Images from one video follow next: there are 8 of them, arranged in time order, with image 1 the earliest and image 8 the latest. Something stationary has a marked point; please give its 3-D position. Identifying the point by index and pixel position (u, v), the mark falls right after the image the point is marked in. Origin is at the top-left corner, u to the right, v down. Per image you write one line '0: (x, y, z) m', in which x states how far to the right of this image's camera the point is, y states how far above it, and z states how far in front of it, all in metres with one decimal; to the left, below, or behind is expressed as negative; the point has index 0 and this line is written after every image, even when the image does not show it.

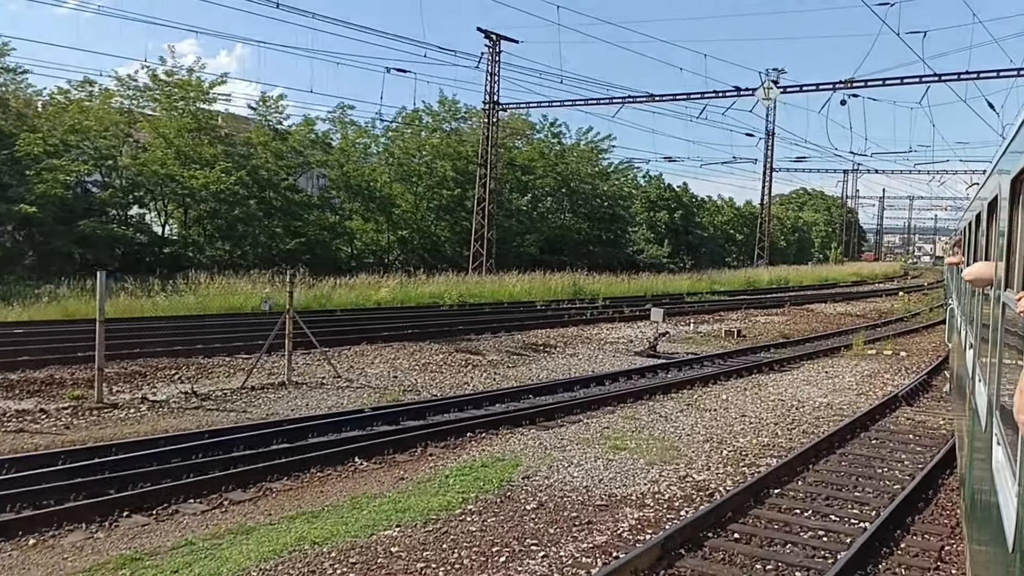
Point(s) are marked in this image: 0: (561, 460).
0: (+0.4, -1.5, +9.0) m
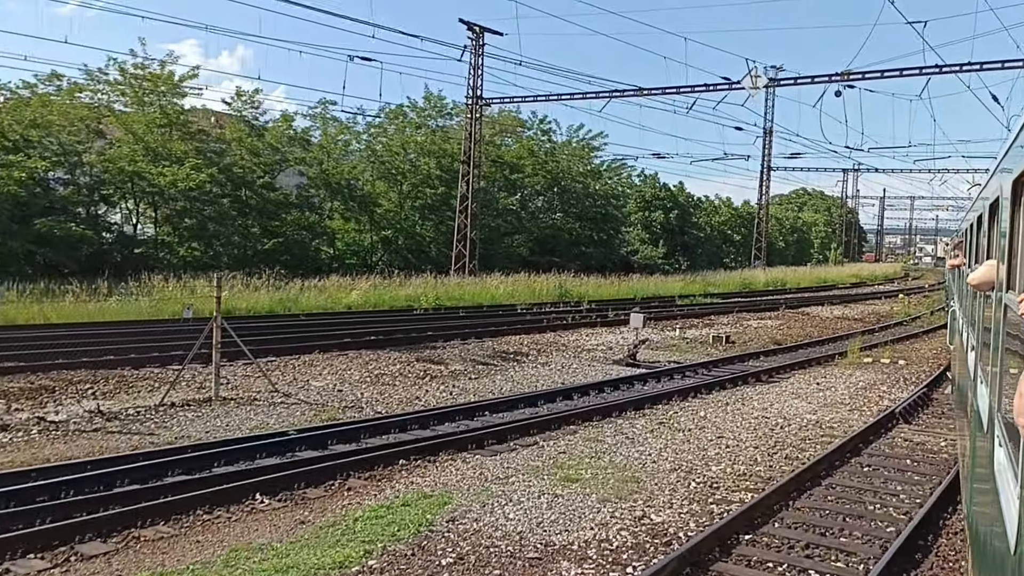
0: (-0.1, -1.6, +7.7) m
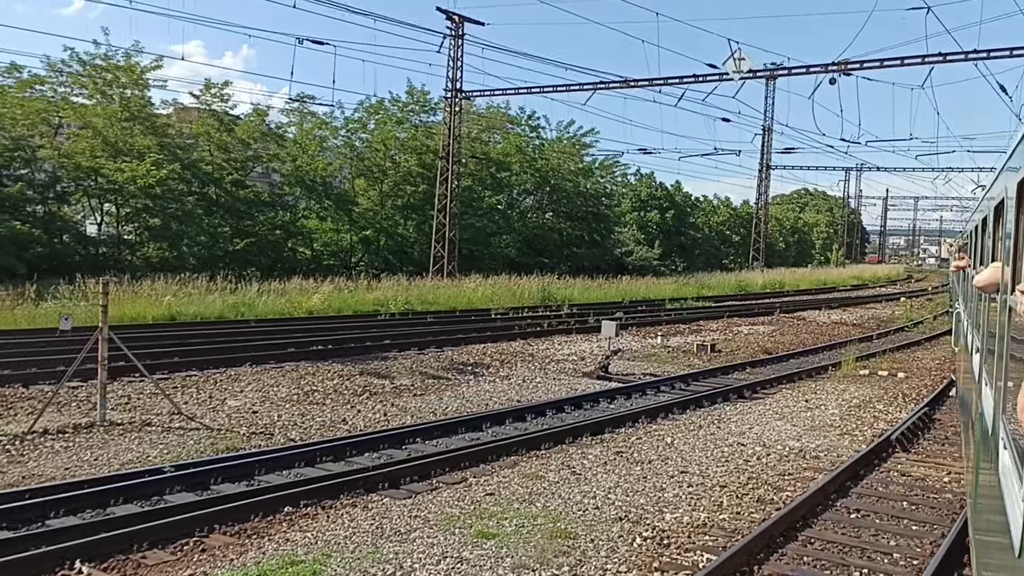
0: (-0.8, -1.7, +6.2) m
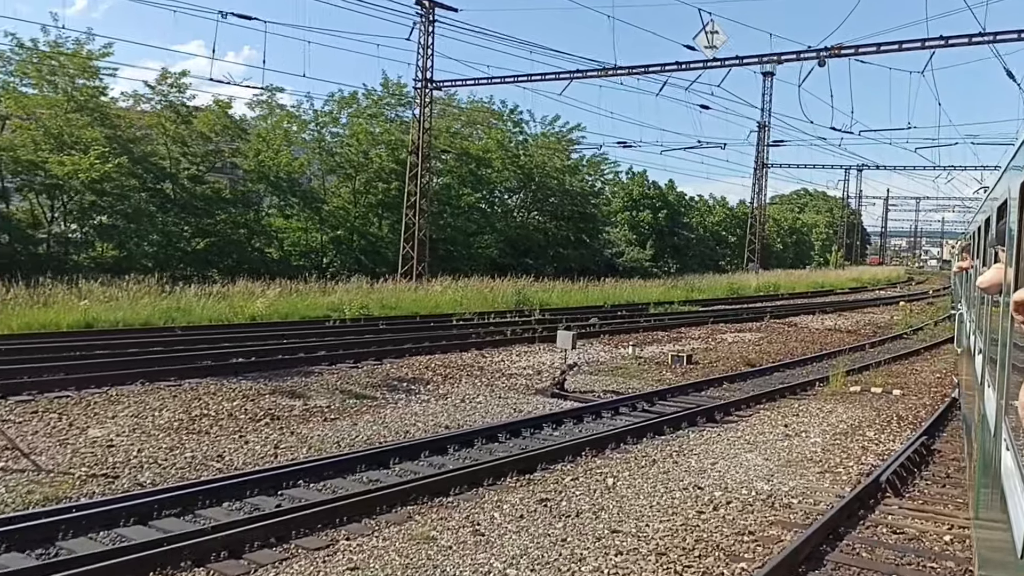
0: (-1.6, -1.7, +4.3) m
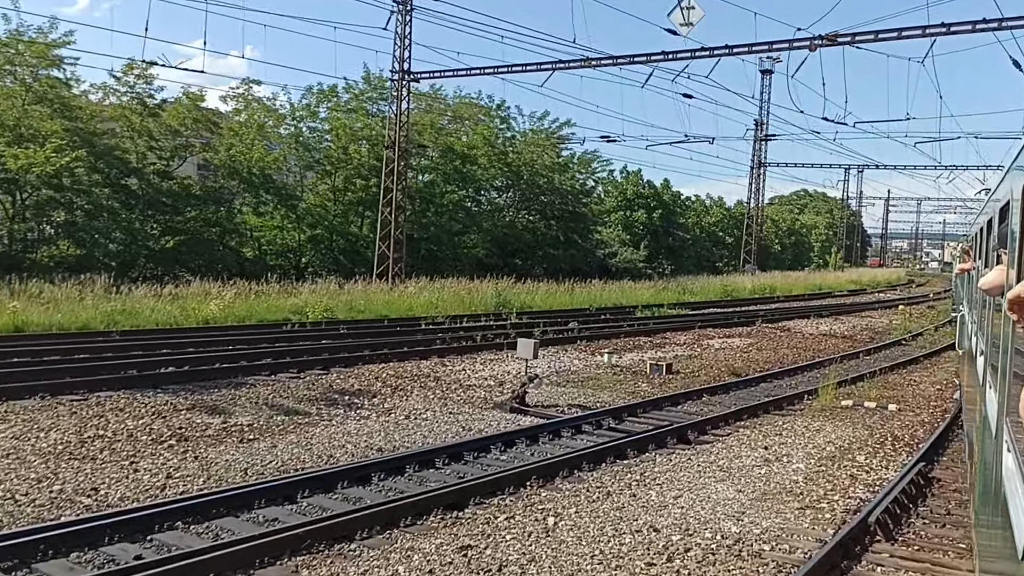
0: (-2.1, -1.8, +3.0) m
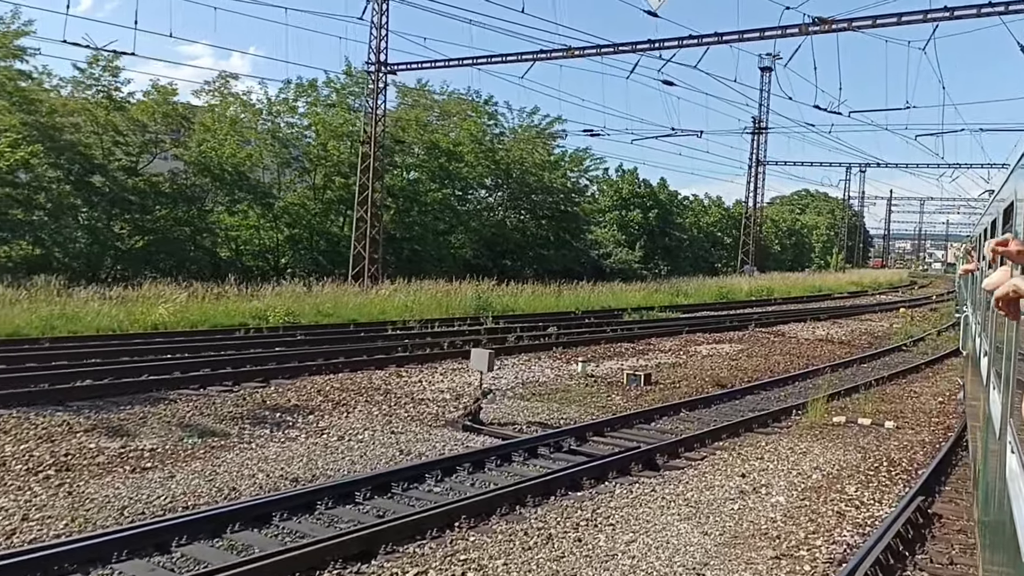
0: (-2.7, -1.8, +1.7) m
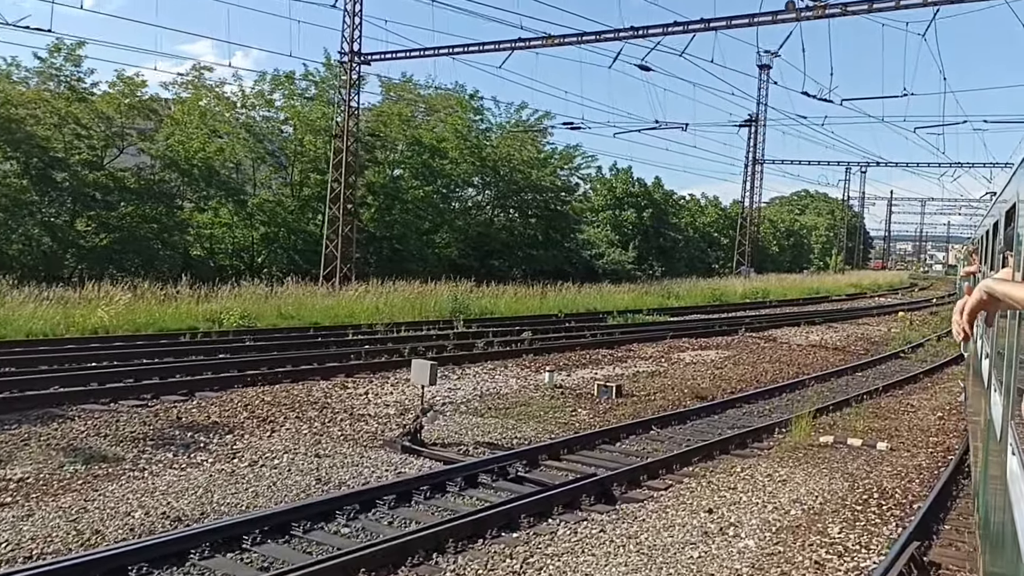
0: (-3.2, -1.8, +0.5) m
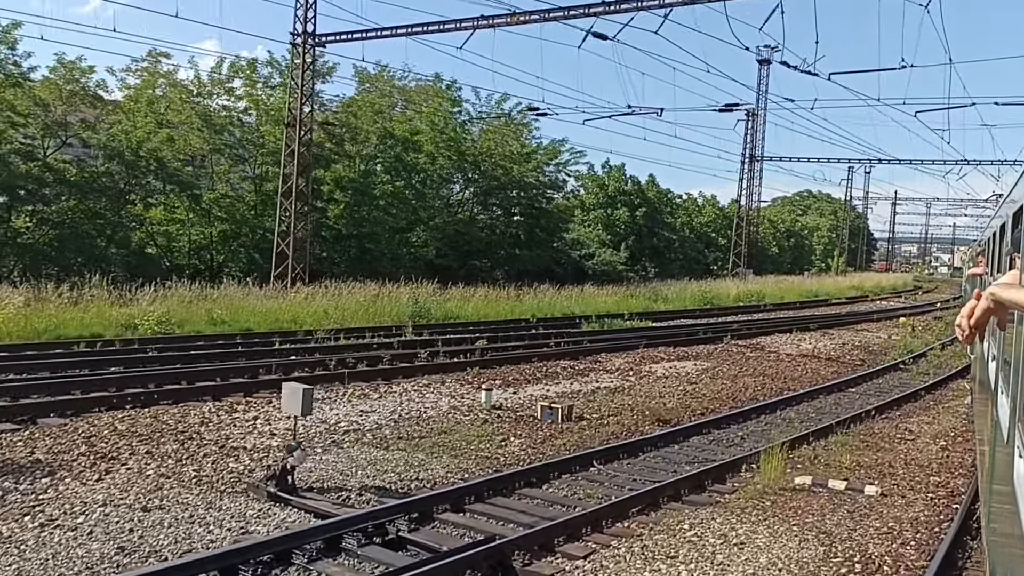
0: (-4.1, -1.9, -1.6) m
